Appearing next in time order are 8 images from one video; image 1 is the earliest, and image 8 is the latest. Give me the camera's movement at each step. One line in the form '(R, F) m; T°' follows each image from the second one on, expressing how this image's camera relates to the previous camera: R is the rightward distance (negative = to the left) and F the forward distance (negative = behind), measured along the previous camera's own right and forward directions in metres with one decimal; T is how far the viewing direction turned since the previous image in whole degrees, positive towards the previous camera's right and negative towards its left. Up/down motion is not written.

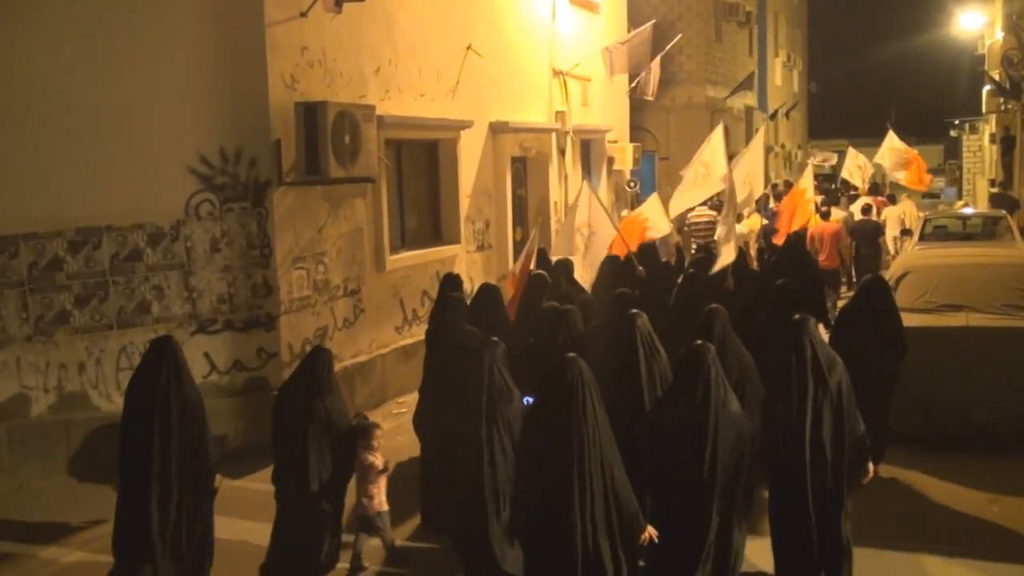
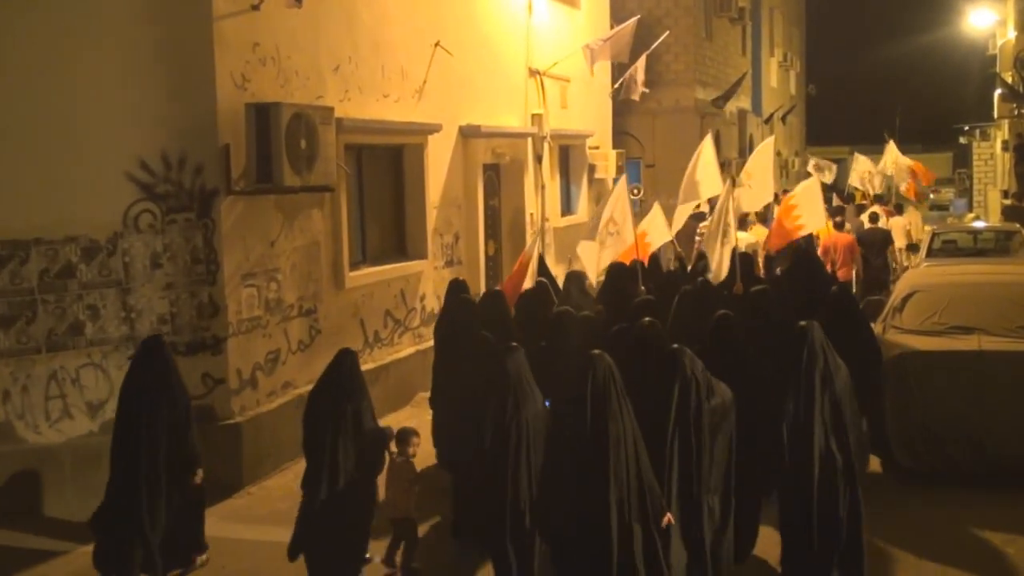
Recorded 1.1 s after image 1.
(0.0, +1.1) m; +1°
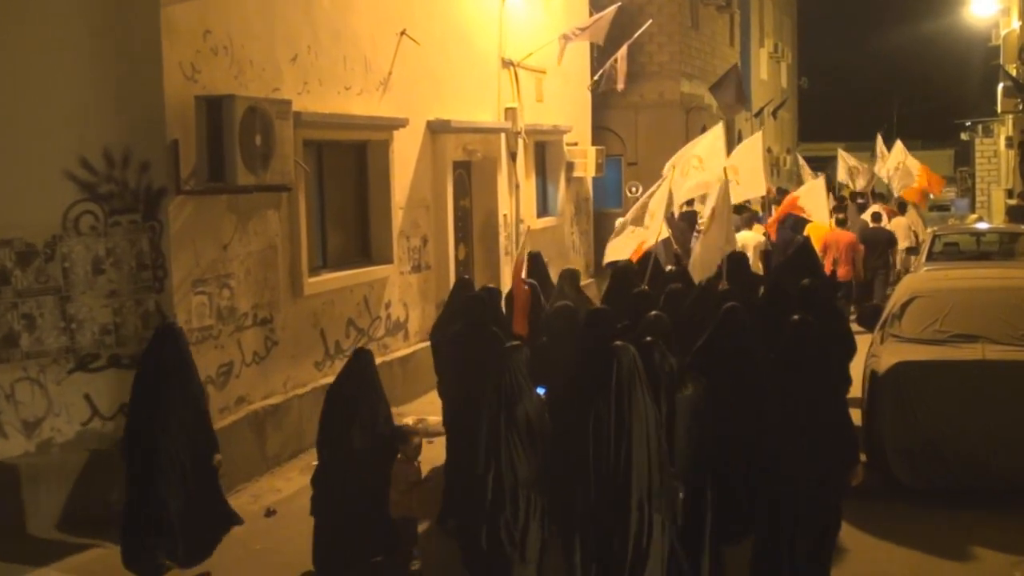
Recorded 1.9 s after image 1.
(0.0, +0.8) m; +1°
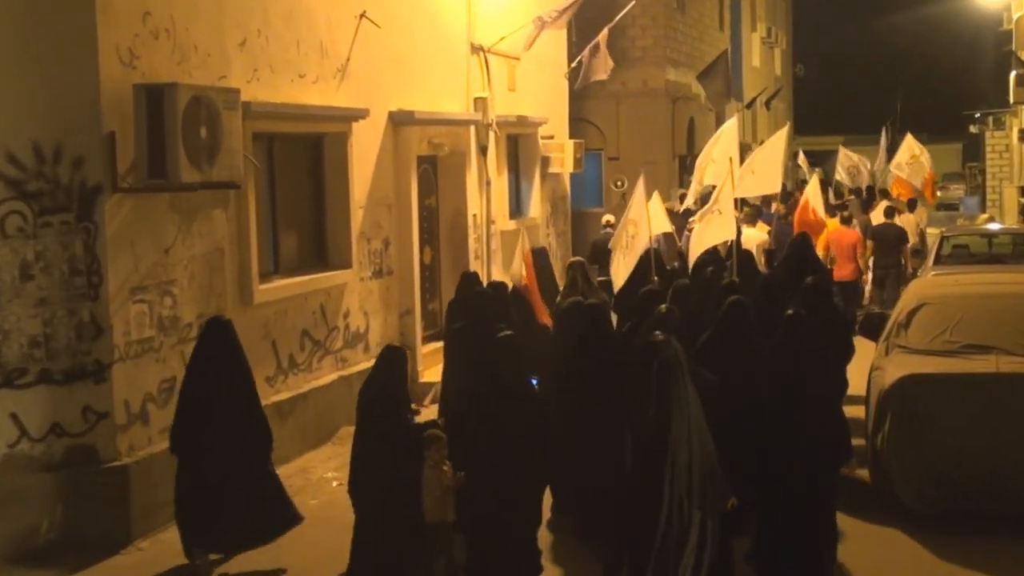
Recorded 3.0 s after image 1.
(+0.1, +0.9) m; +1°
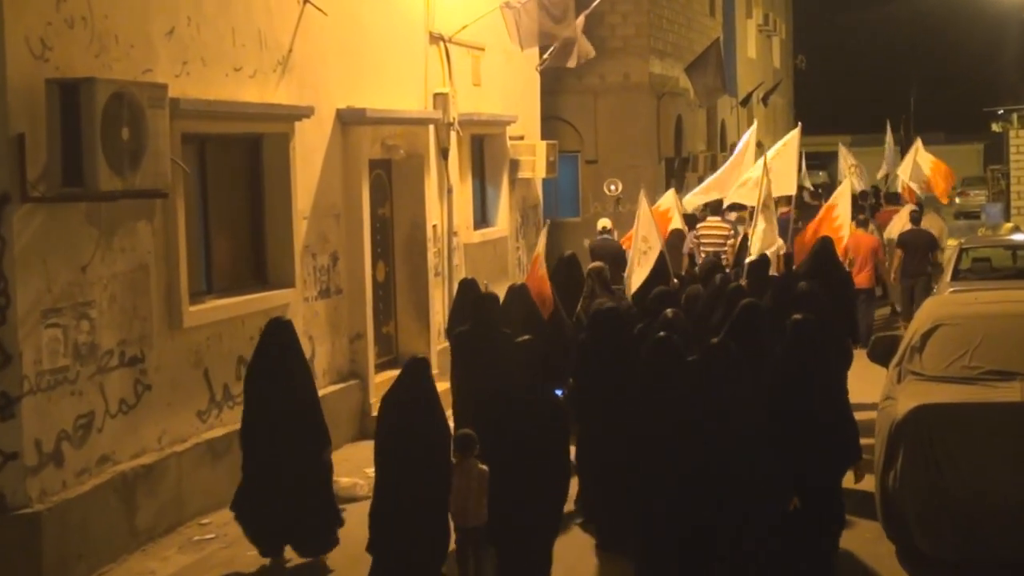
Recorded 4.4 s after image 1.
(+0.2, +1.1) m; 0°
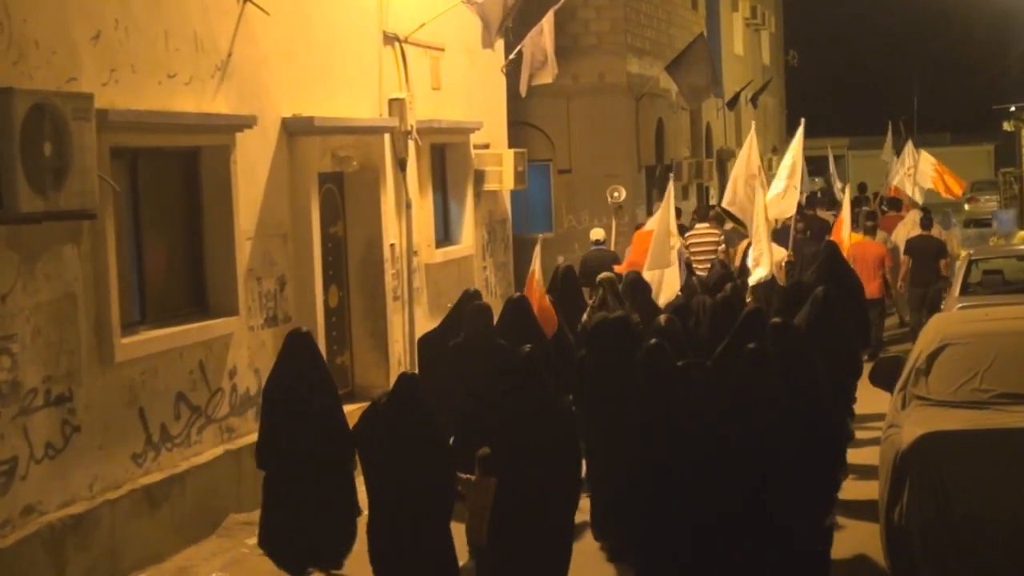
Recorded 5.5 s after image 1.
(+0.2, +0.8) m; 0°
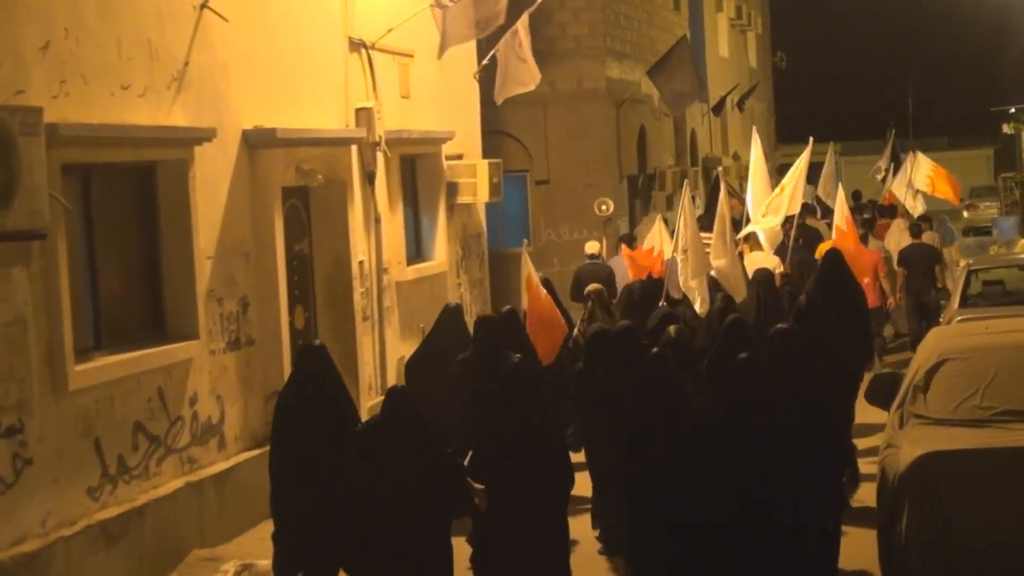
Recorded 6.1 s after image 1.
(+0.1, +0.4) m; 0°
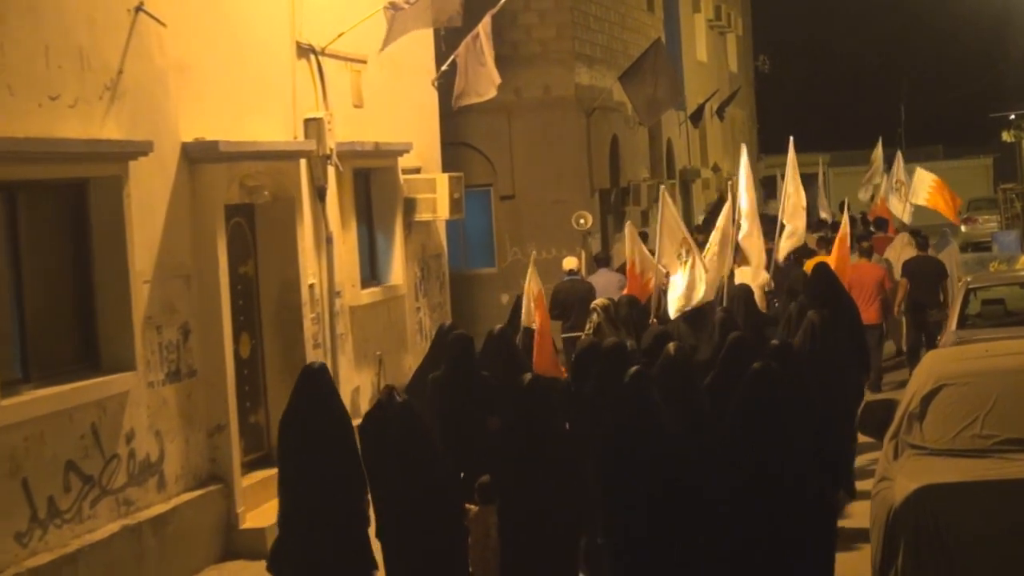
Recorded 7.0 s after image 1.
(+0.2, +0.5) m; 0°
